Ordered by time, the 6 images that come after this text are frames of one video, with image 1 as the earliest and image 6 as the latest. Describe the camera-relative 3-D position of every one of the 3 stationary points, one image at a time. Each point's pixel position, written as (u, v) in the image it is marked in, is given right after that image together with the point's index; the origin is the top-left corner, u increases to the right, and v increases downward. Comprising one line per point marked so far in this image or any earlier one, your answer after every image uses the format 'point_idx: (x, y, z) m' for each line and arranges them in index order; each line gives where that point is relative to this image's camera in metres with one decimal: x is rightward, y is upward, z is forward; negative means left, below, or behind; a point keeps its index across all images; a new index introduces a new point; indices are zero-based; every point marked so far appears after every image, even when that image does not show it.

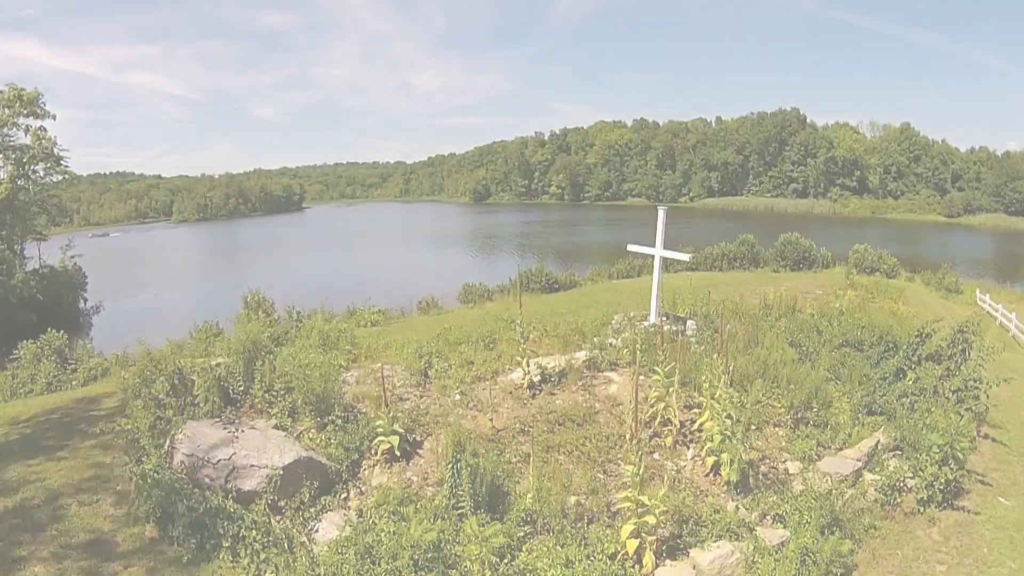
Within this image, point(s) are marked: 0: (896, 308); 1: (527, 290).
0: (+5.9, -0.3, +9.4) m
1: (+0.3, 0.0, +14.3) m
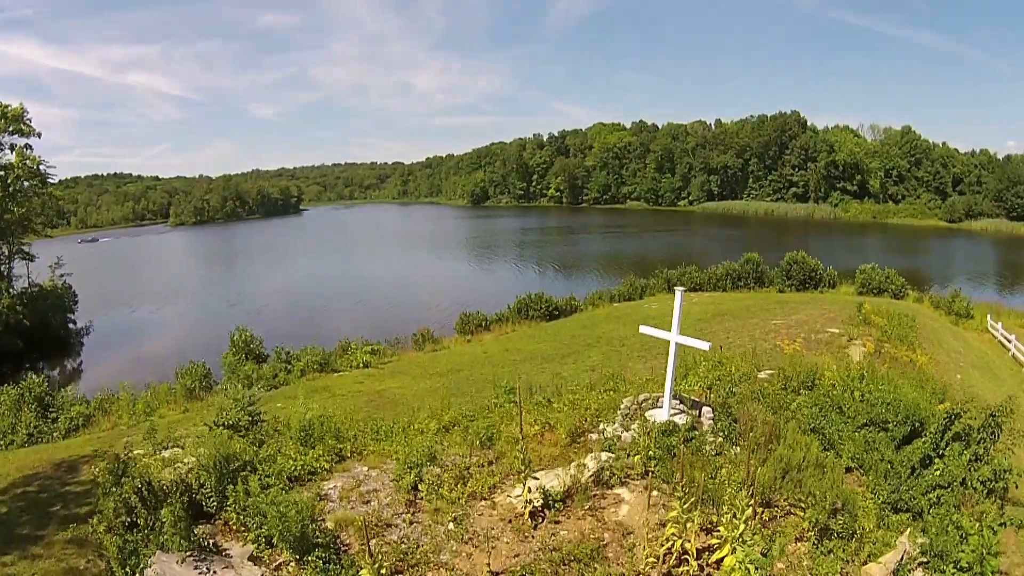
0: (+5.9, -1.0, +9.0) m
1: (+0.2, -0.7, +13.9) m
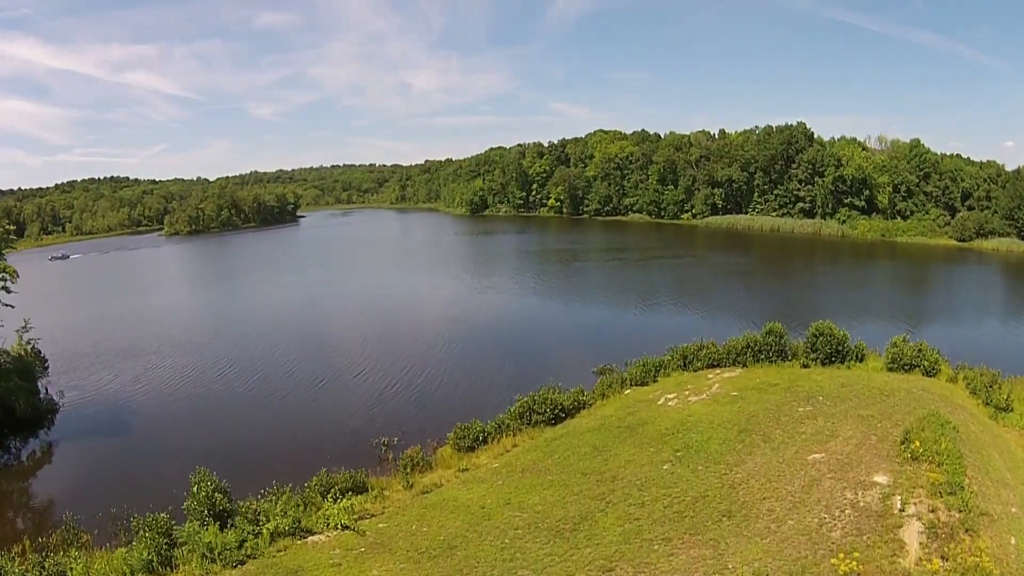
0: (+5.9, -3.2, +7.7) m
1: (+0.3, -2.8, +12.6) m
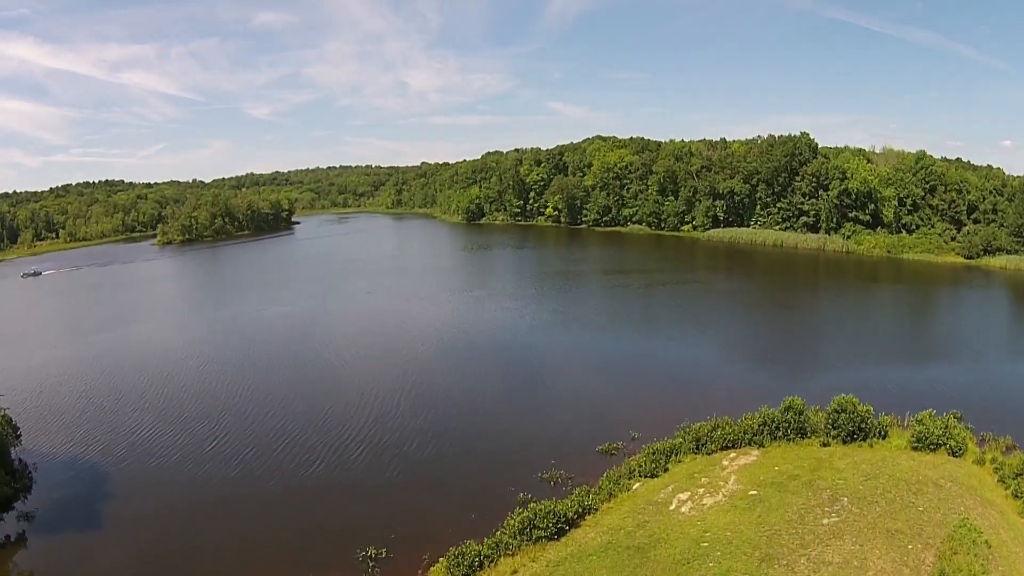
0: (+5.9, -5.1, +6.7) m
1: (+0.3, -4.8, +11.6) m
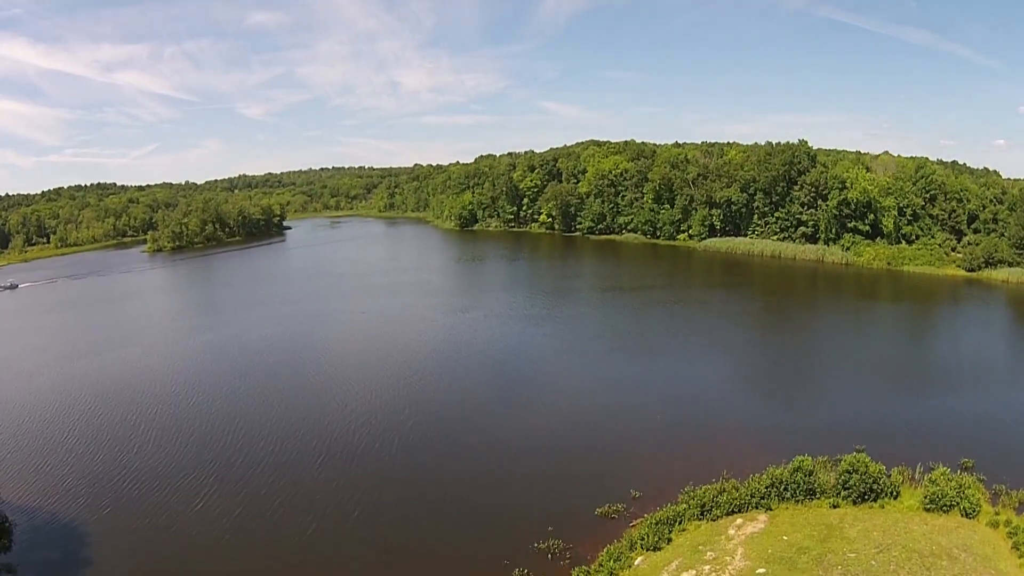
0: (+5.9, -6.6, +6.1) m
1: (+0.2, -6.2, +11.0) m
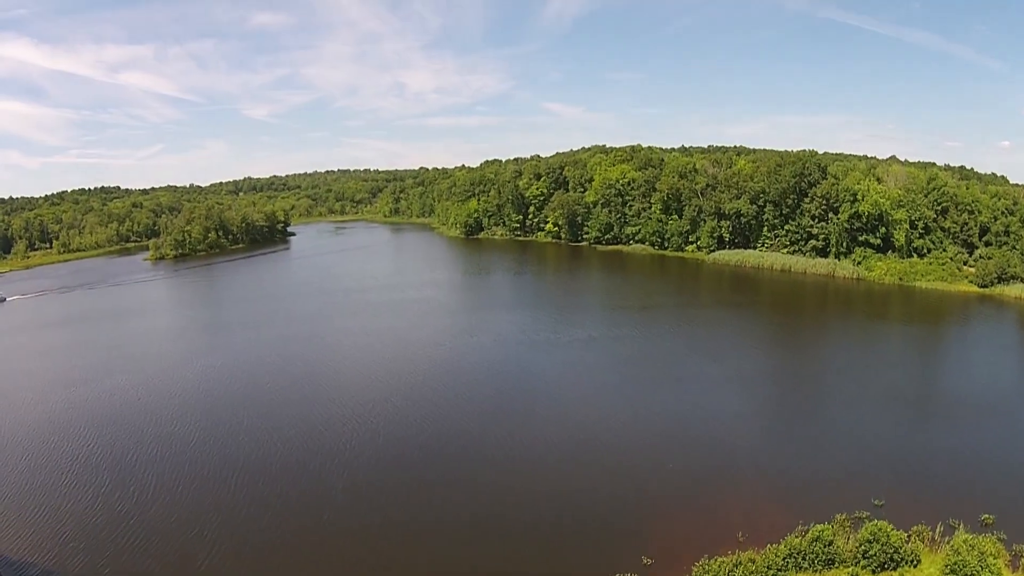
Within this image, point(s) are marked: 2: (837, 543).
0: (+6.1, -8.1, +5.7) m
1: (+0.4, -7.8, +10.6) m
2: (+8.0, -6.4, +15.3) m
